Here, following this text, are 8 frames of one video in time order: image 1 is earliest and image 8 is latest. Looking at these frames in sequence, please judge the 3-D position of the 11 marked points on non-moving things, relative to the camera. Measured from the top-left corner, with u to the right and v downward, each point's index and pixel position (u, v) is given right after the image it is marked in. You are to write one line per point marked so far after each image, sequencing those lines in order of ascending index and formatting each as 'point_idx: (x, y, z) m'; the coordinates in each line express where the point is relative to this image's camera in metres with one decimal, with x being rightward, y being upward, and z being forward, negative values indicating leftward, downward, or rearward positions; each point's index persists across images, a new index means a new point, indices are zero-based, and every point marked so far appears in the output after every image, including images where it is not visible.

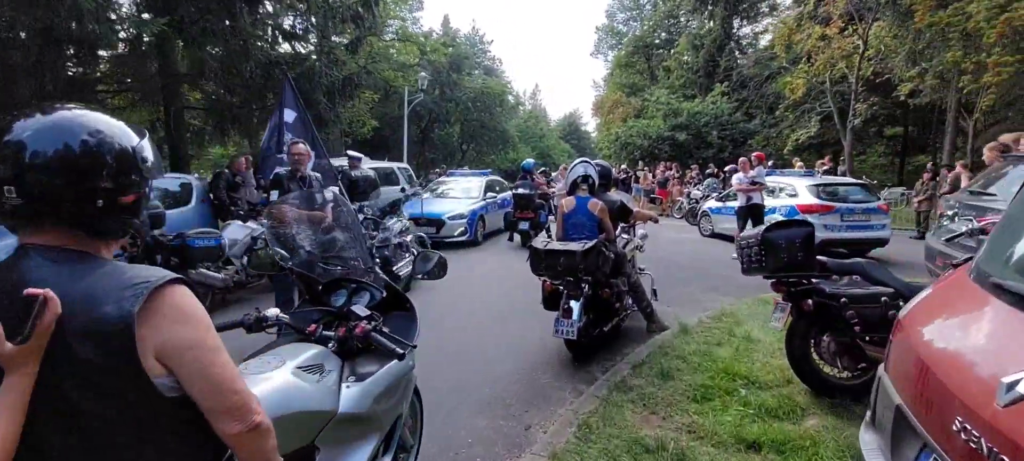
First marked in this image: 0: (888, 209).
0: (+8.4, +0.5, +11.1) m
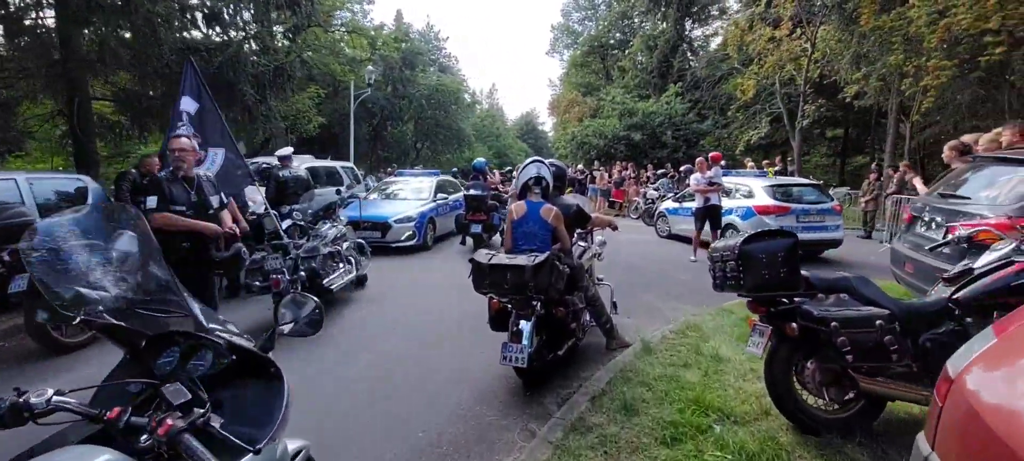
0: (+7.4, +0.5, +11.1) m
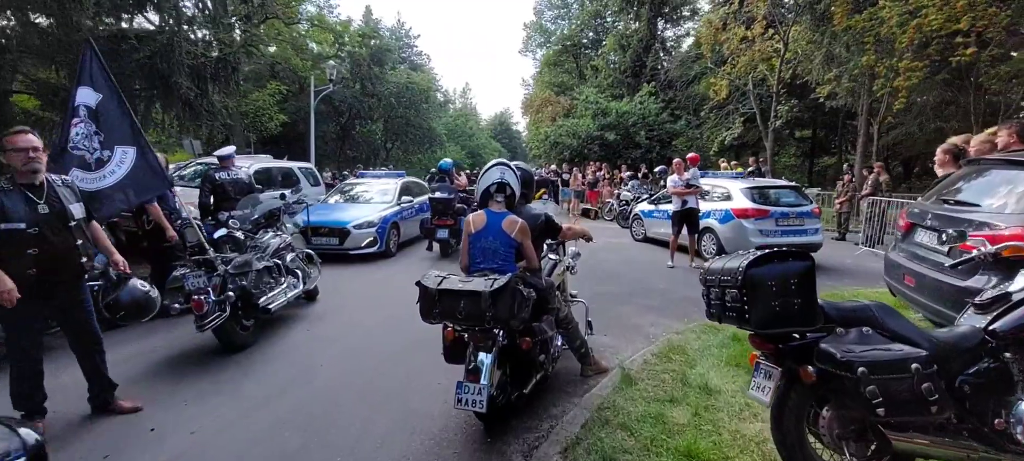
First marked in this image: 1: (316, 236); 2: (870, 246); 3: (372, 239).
0: (+6.7, +0.4, +10.7) m
1: (-4.4, -0.1, +11.1) m
2: (+9.9, -0.4, +13.6) m
3: (-3.2, -0.2, +11.3) m
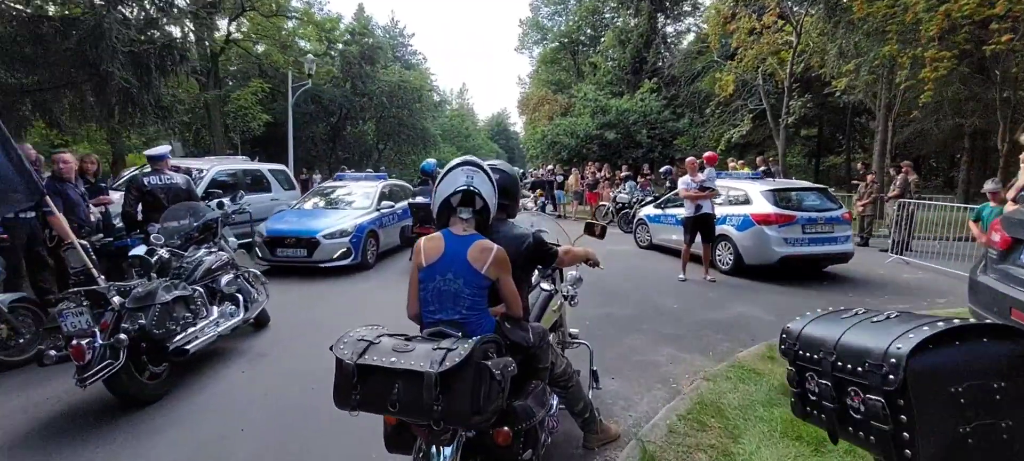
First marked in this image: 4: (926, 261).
0: (+6.5, +0.2, +9.5) m
1: (-4.6, -0.3, +9.8) m
2: (+9.7, -0.6, +12.4) m
3: (-3.4, -0.4, +10.0) m
4: (+9.7, -0.7, +11.6) m
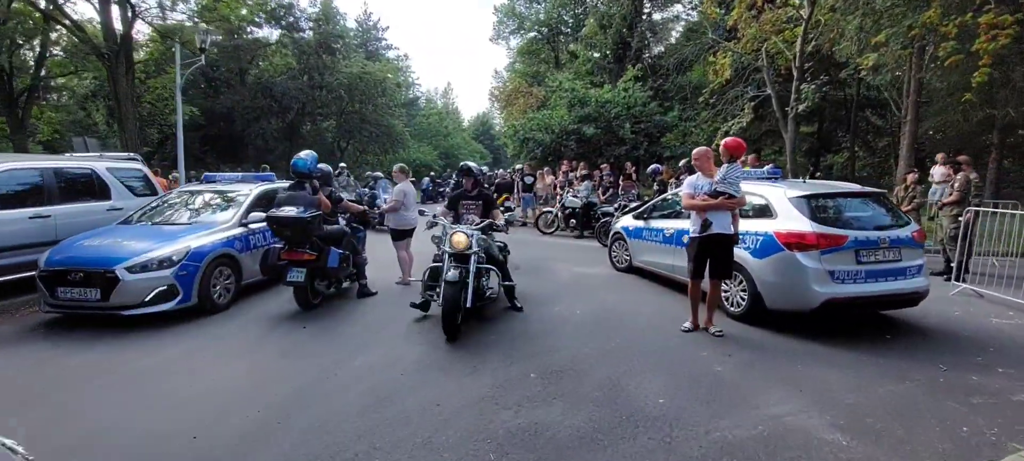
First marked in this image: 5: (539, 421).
0: (+5.3, -0.1, +6.3) m
1: (-5.8, -0.7, +6.4) m
2: (+8.4, -0.9, +9.3) m
3: (-4.6, -0.8, +6.7) m
4: (+8.5, -1.0, +8.5) m
5: (+0.2, -1.6, +4.0) m
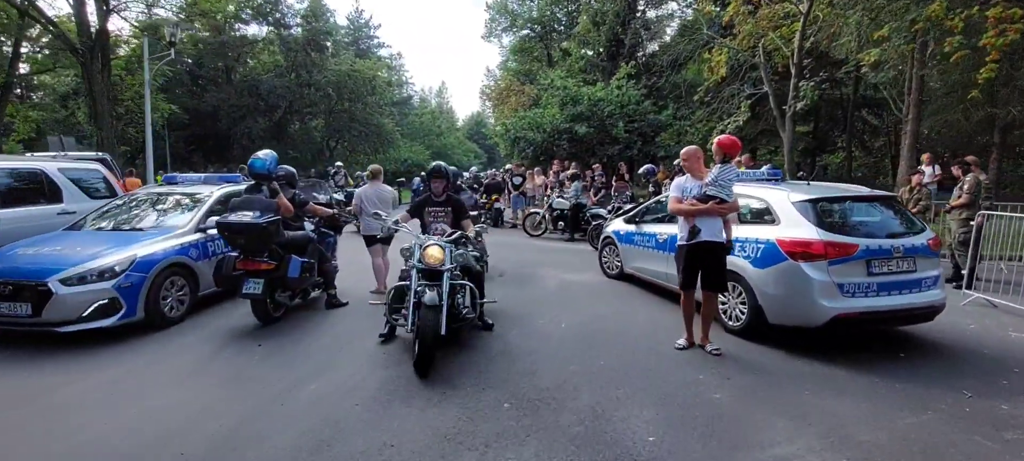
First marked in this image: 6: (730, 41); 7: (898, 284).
0: (+5.0, -0.2, +5.8) m
1: (-6.1, -0.8, +5.8) m
2: (+8.1, -1.0, +8.8) m
3: (-4.9, -0.9, +6.0) m
4: (+8.2, -1.1, +8.0) m
5: (0.0, -1.6, +3.4) m
6: (+7.5, +6.5, +17.0) m
7: (+4.3, -0.6, +5.5) m
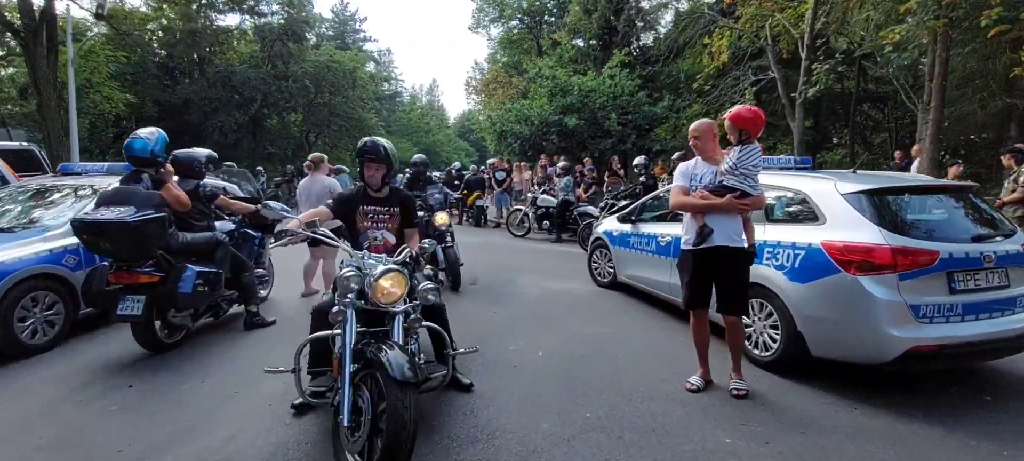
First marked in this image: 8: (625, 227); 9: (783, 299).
0: (+4.6, -0.2, +4.3) m
1: (-6.5, -0.8, +4.2) m
2: (+7.7, -1.0, +7.4) m
3: (-5.3, -0.9, +4.5) m
4: (+7.7, -1.1, +6.6) m
5: (-0.4, -1.7, +1.9) m
6: (+7.0, +6.5, +15.6) m
7: (+3.9, -0.6, +4.1) m
8: (+1.6, 0.0, +7.2) m
9: (+2.4, -0.6, +4.4) m
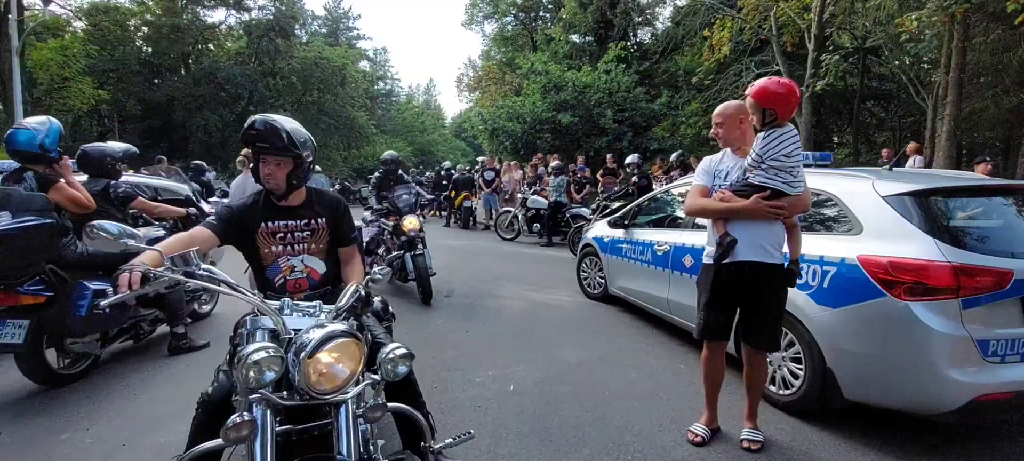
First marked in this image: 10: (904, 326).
0: (+4.3, -0.3, +3.5) m
1: (-6.8, -0.9, +3.3) m
2: (+7.4, -1.0, +6.6) m
3: (-5.6, -1.0, +3.6) m
4: (+7.5, -1.2, +5.8) m
5: (-0.7, -1.7, +1.0) m
6: (+6.7, +6.5, +14.7) m
7: (+3.6, -0.7, +3.2) m
8: (+1.3, 0.0, +6.4) m
9: (+2.1, -0.7, +3.6) m
10: (+2.4, -0.6, +3.1) m
